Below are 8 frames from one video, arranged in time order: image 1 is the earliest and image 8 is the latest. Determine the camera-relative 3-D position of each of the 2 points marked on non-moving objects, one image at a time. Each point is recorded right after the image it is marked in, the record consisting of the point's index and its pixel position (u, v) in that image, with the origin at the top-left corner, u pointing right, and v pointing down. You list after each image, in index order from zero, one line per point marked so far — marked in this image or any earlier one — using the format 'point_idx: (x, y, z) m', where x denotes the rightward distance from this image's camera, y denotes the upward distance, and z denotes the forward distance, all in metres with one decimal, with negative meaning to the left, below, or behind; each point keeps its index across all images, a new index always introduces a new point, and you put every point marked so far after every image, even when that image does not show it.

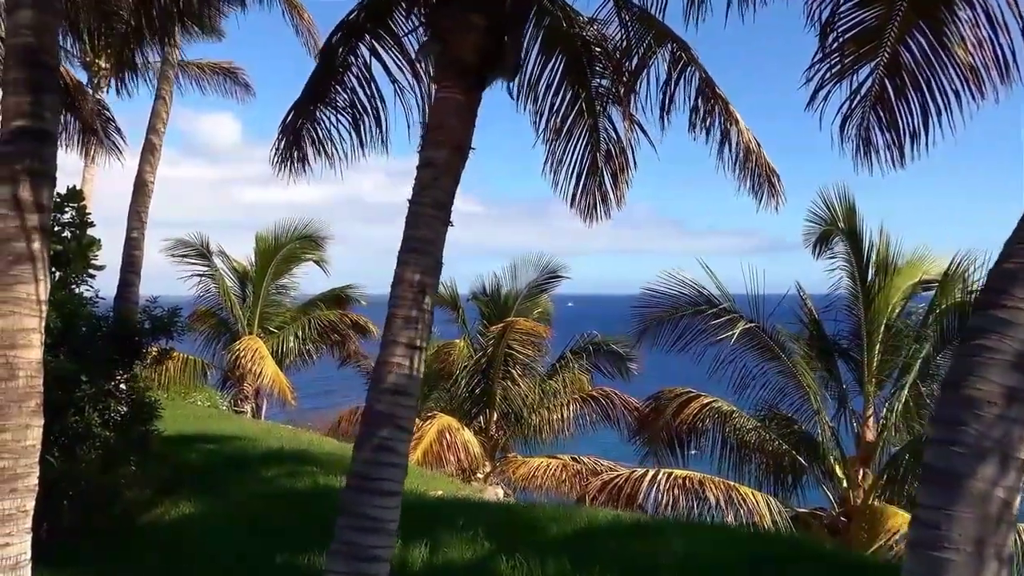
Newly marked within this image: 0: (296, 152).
0: (-1.6, +1.1, +7.0) m
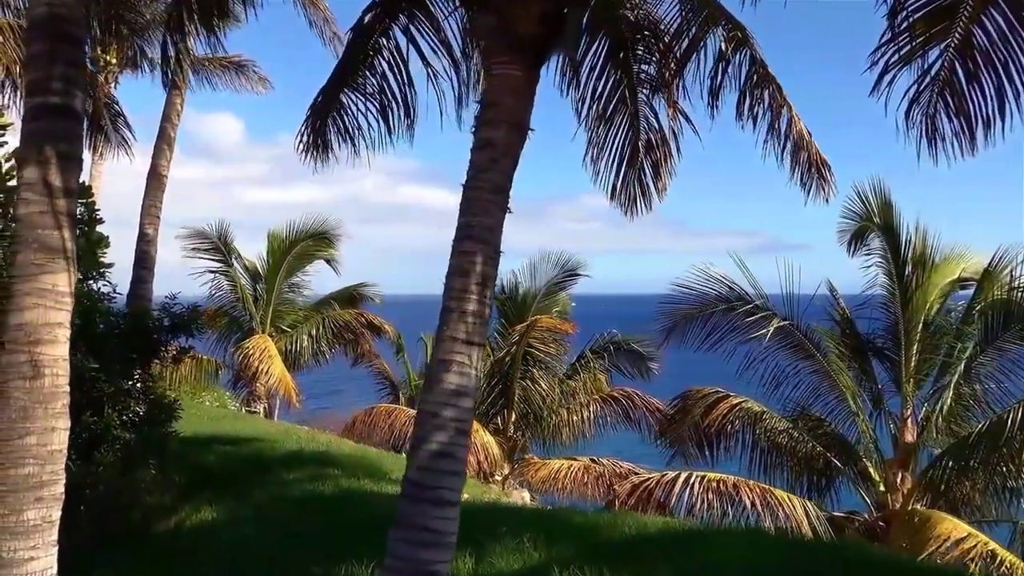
0: (-1.3, +1.1, +6.7) m
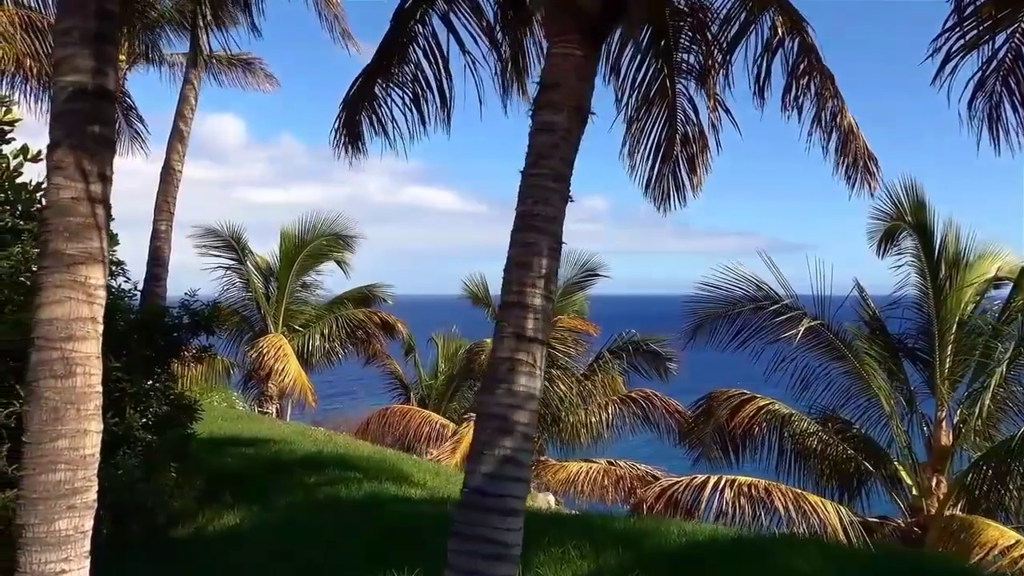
0: (-1.0, +1.1, +6.5) m
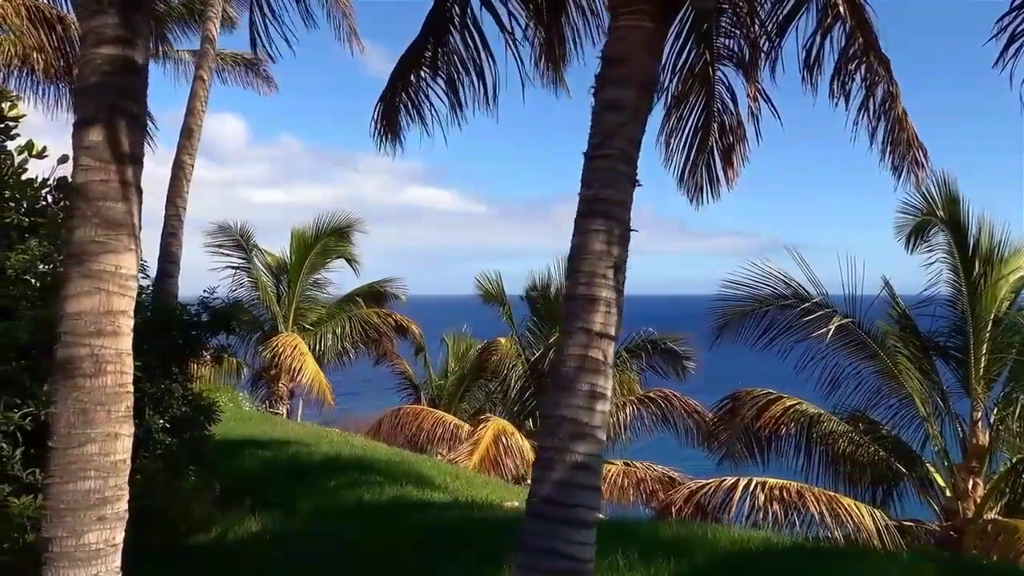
0: (-0.8, +1.2, +6.2) m
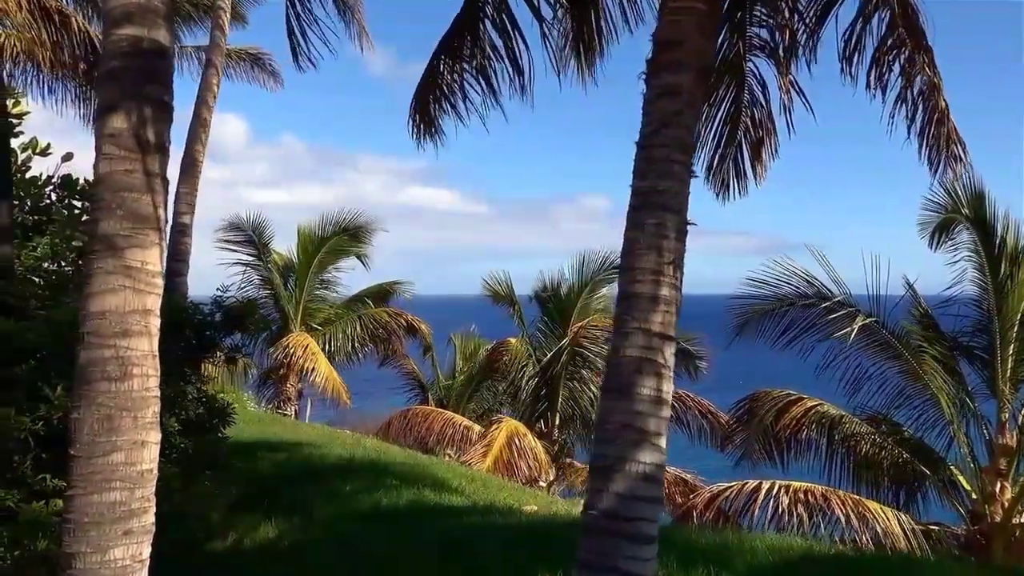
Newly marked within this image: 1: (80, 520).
0: (-0.6, +1.2, +6.0) m
1: (-1.4, -0.7, +2.8) m
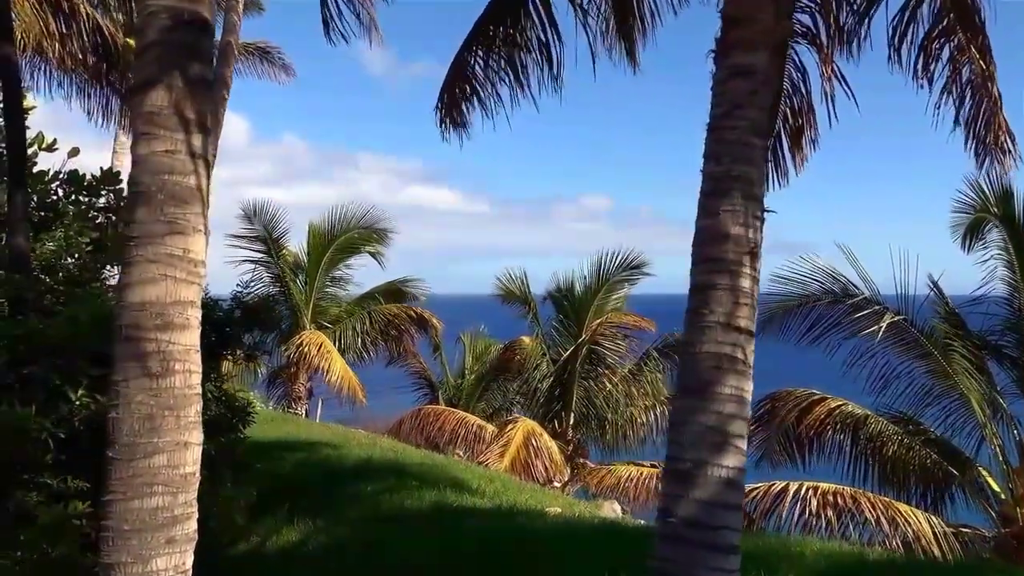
0: (-0.4, +1.2, +5.8) m
1: (-1.2, -0.7, +2.6) m
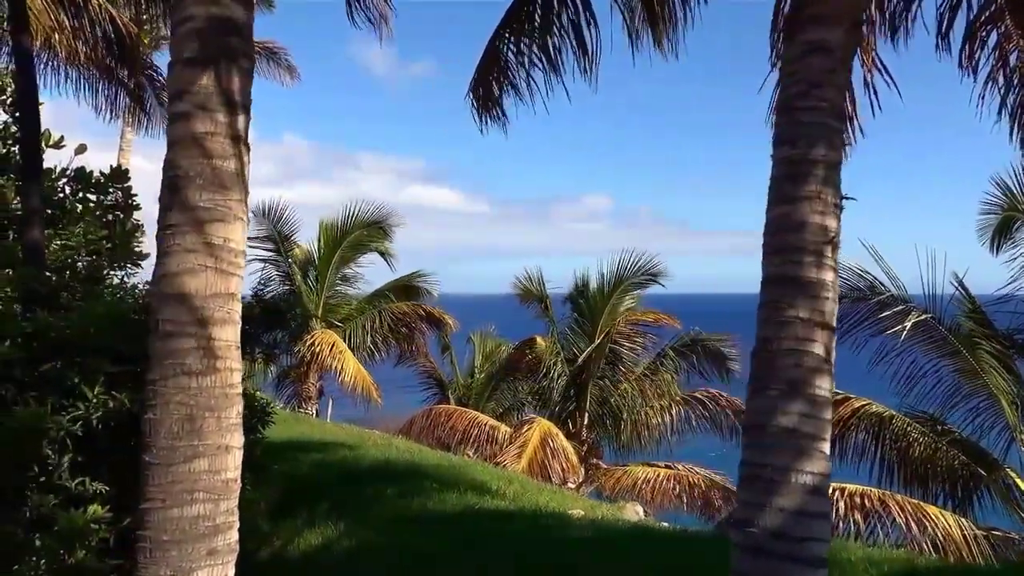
0: (-0.2, +1.2, +5.6) m
1: (-1.0, -0.7, +2.4) m
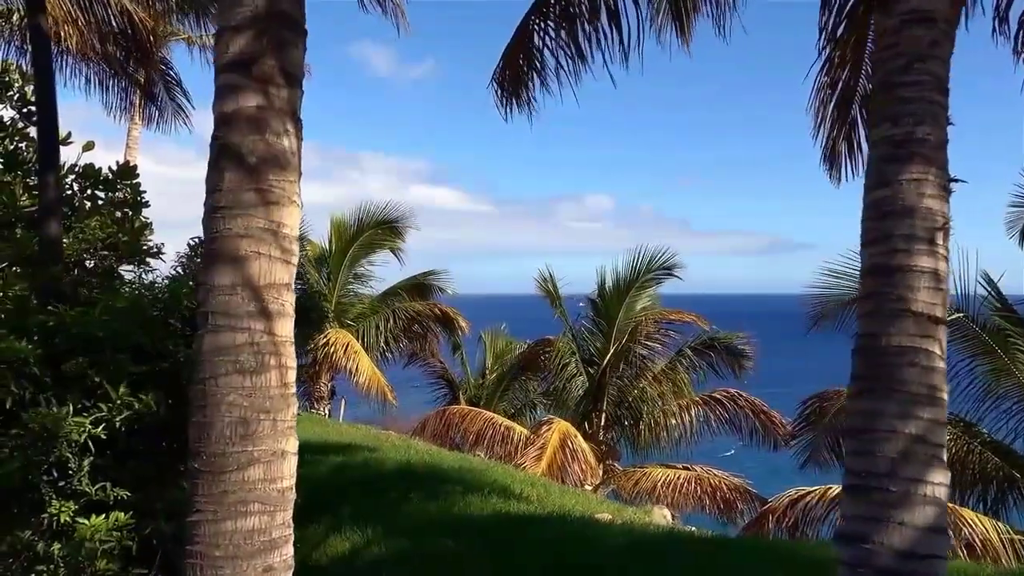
0: (0.0, +1.2, +5.4) m
1: (-0.8, -0.7, +2.2) m
